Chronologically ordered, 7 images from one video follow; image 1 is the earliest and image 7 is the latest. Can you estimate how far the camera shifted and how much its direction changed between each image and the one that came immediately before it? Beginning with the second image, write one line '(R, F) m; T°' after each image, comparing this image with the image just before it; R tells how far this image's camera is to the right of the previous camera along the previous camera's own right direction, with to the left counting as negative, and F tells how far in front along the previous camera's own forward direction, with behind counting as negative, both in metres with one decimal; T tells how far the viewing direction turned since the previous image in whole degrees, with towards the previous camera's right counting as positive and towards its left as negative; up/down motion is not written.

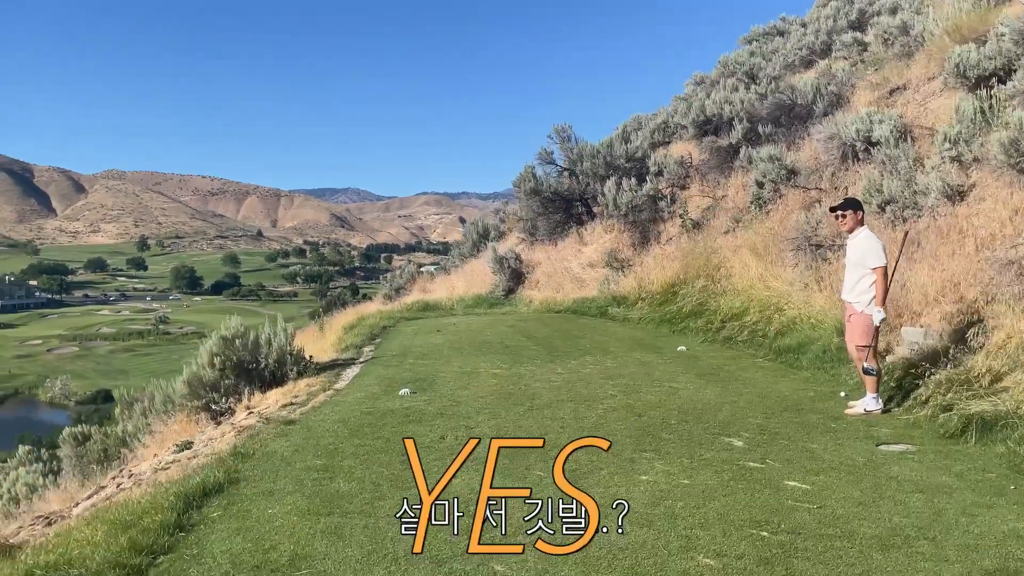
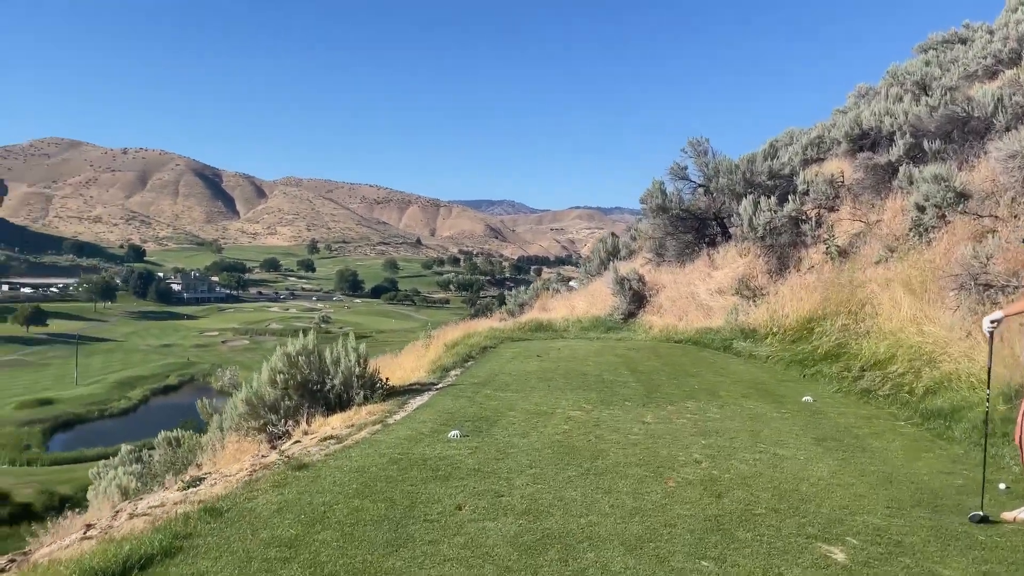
(+0.5, +1.0) m; -11°
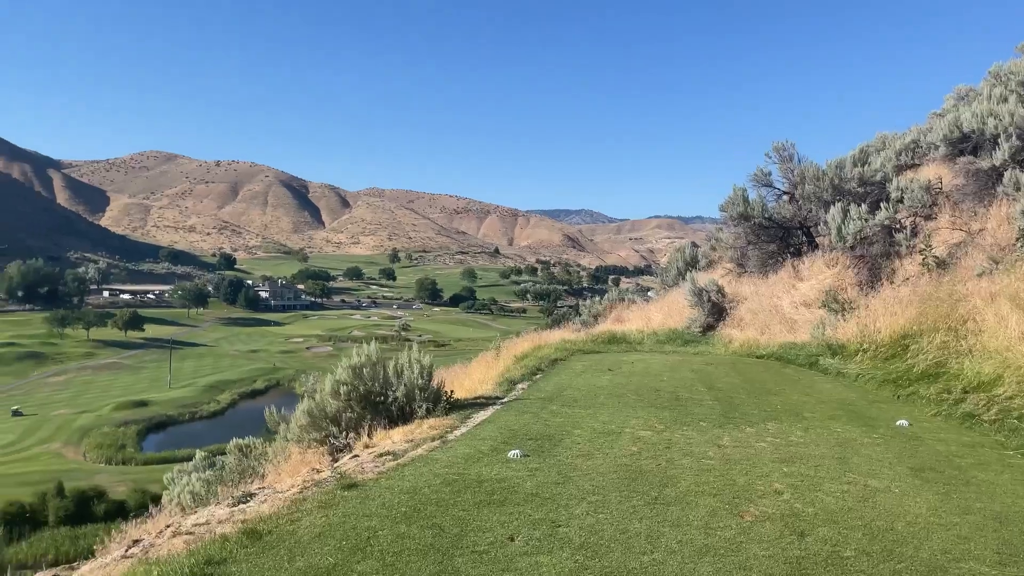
(+0.1, +0.3) m; -6°
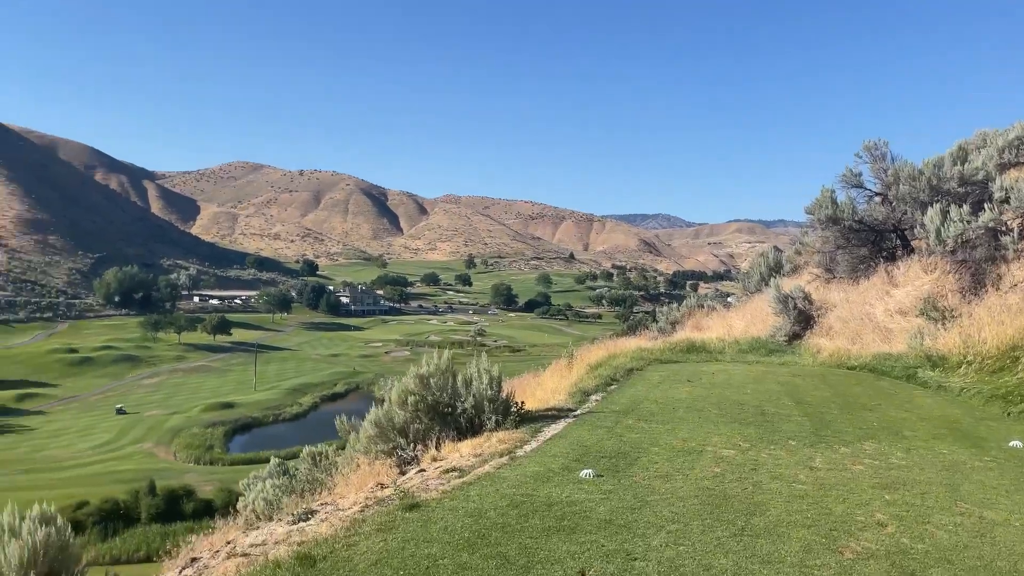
(0.0, +0.3) m; -5°
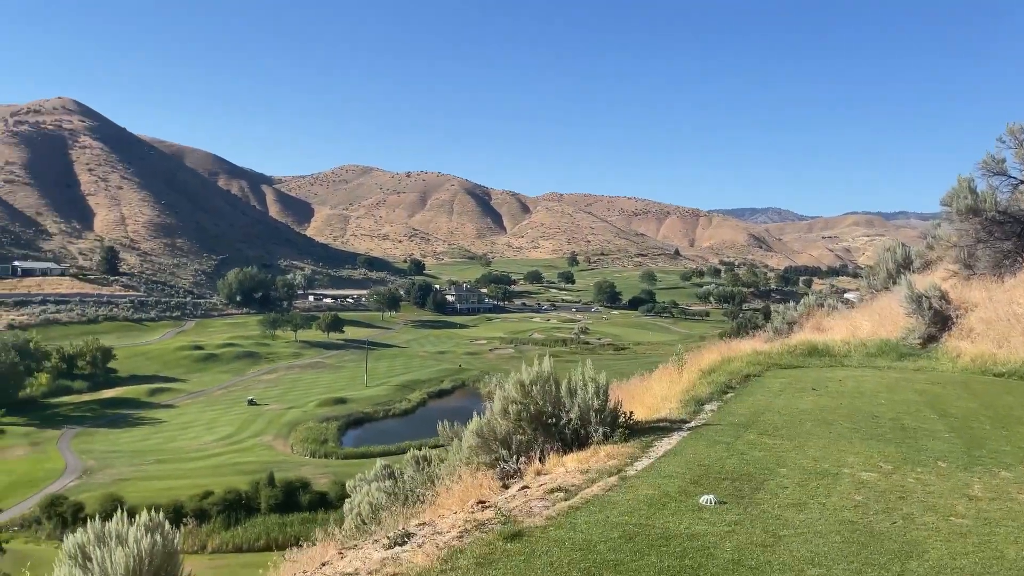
(0.0, +0.4) m; -7°
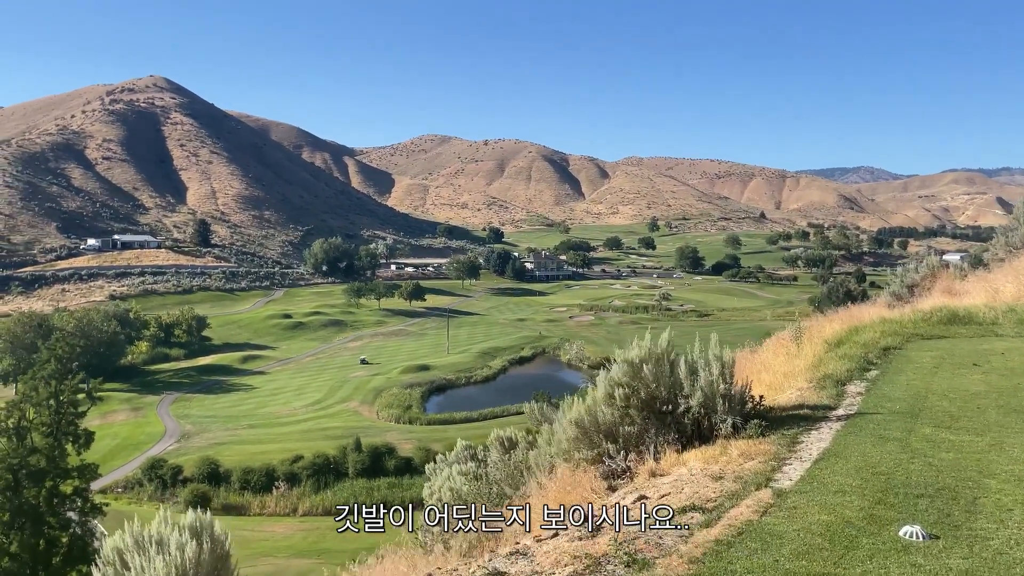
(-0.2, +1.2) m; -6°
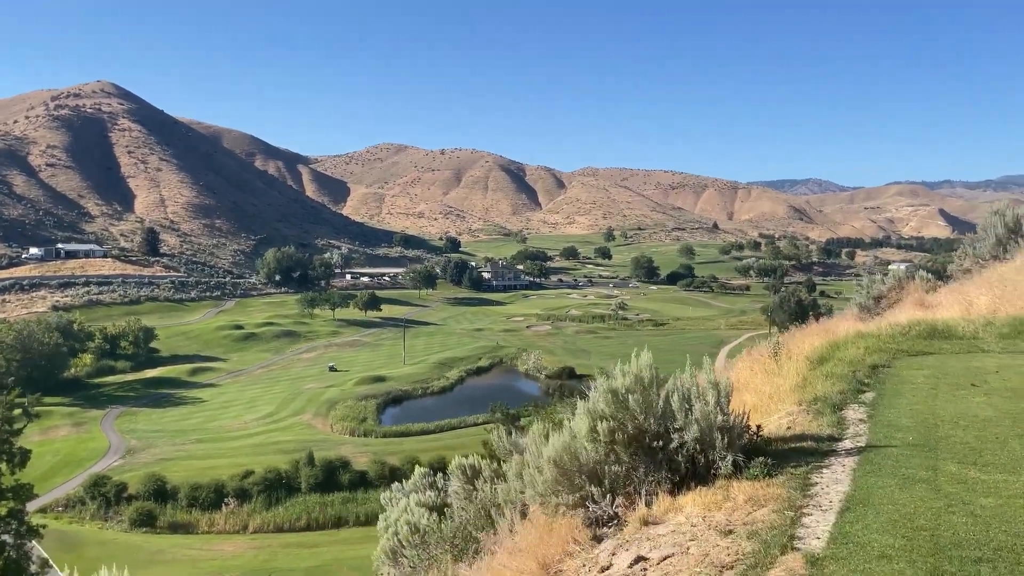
(-0.1, +0.7) m; +3°
